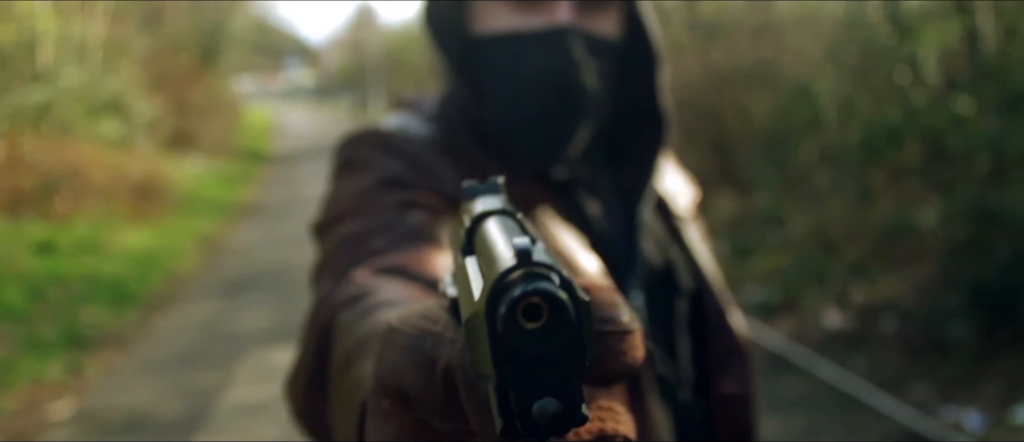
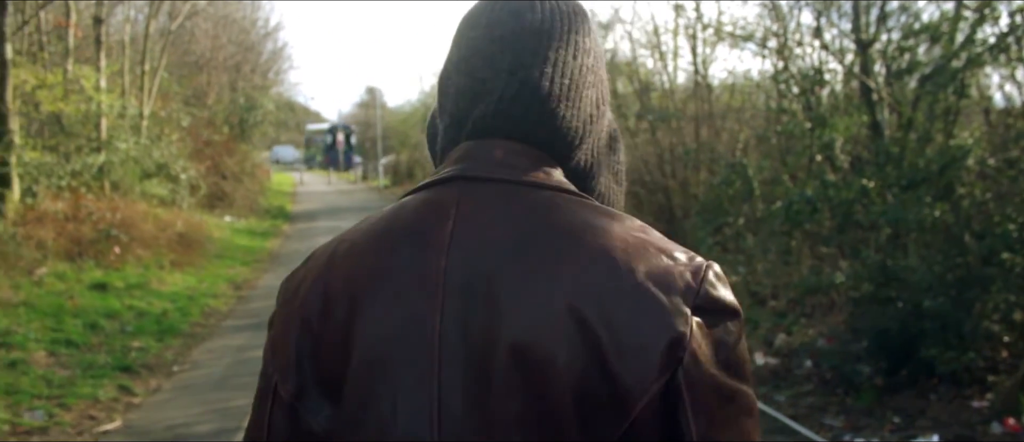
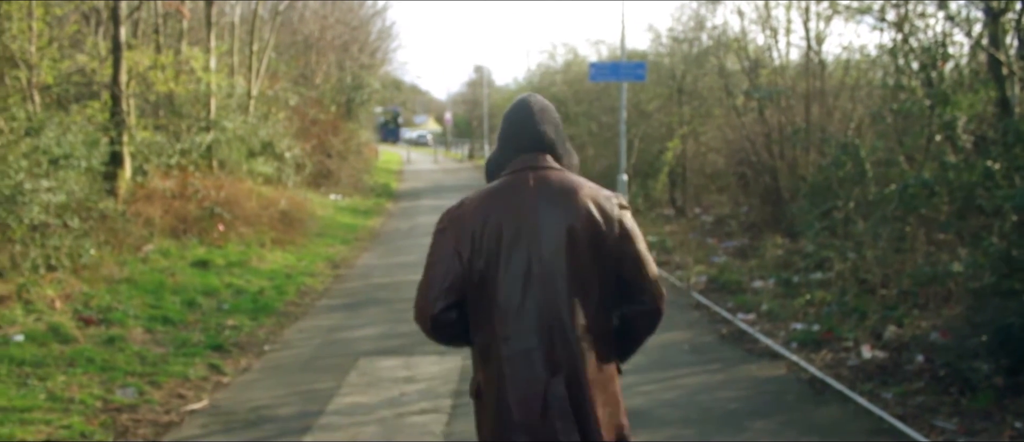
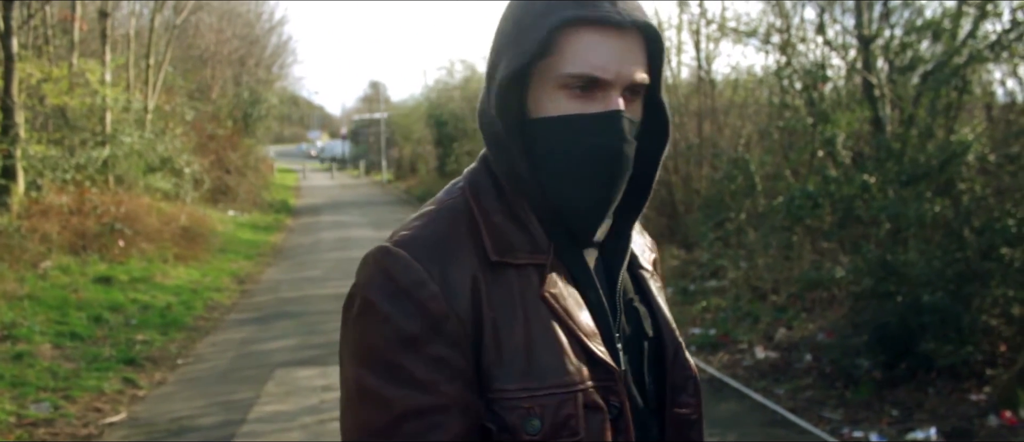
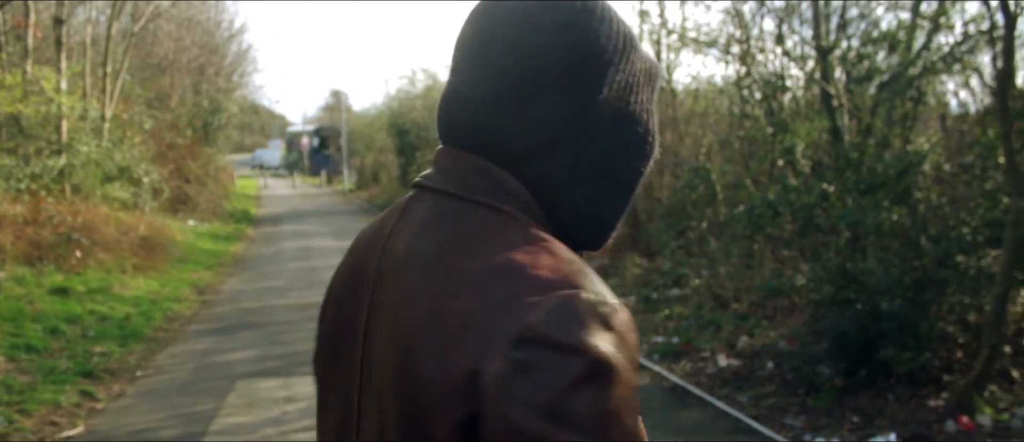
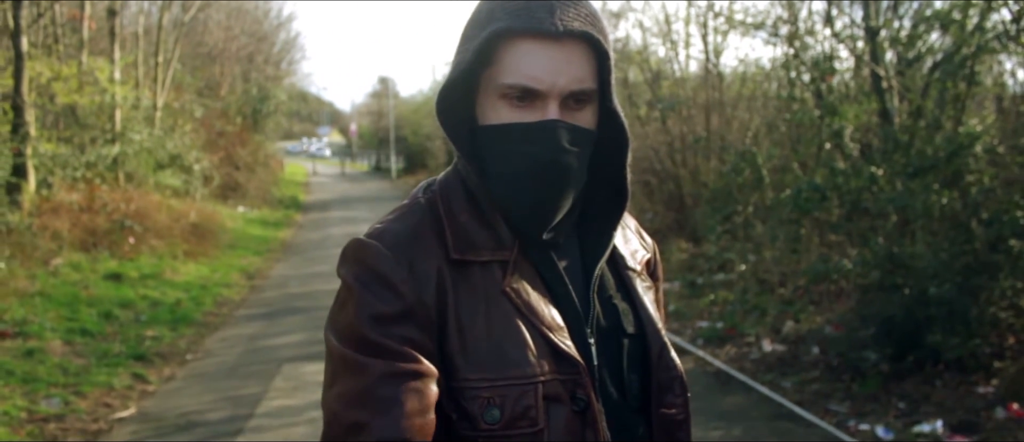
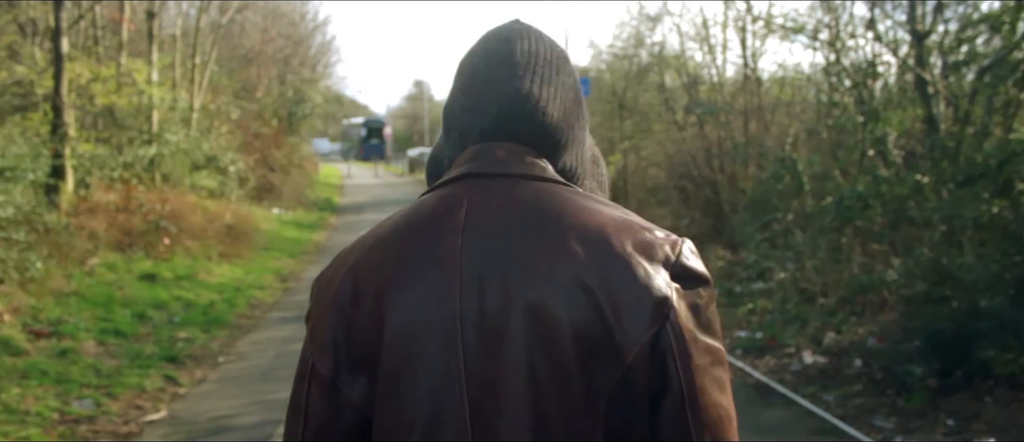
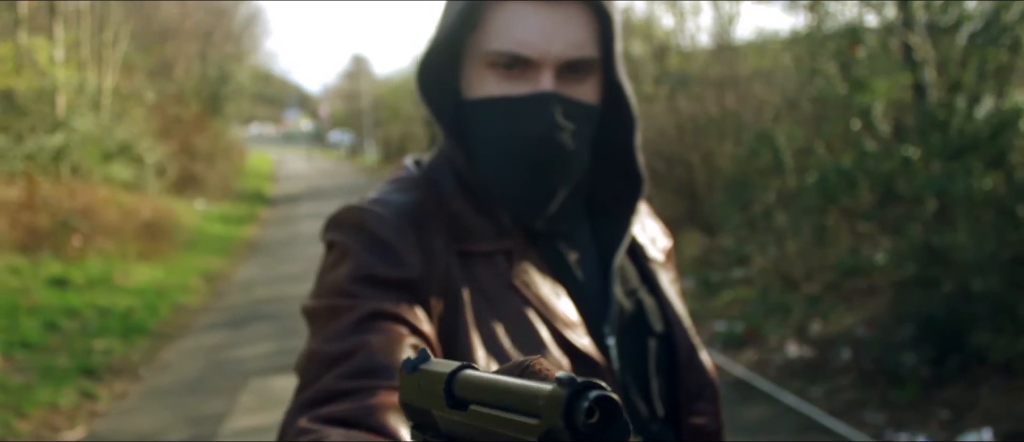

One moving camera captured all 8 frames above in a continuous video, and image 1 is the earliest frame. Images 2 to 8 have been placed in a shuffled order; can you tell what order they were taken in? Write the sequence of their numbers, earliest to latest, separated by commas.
8, 6, 4, 5, 2, 7, 3
